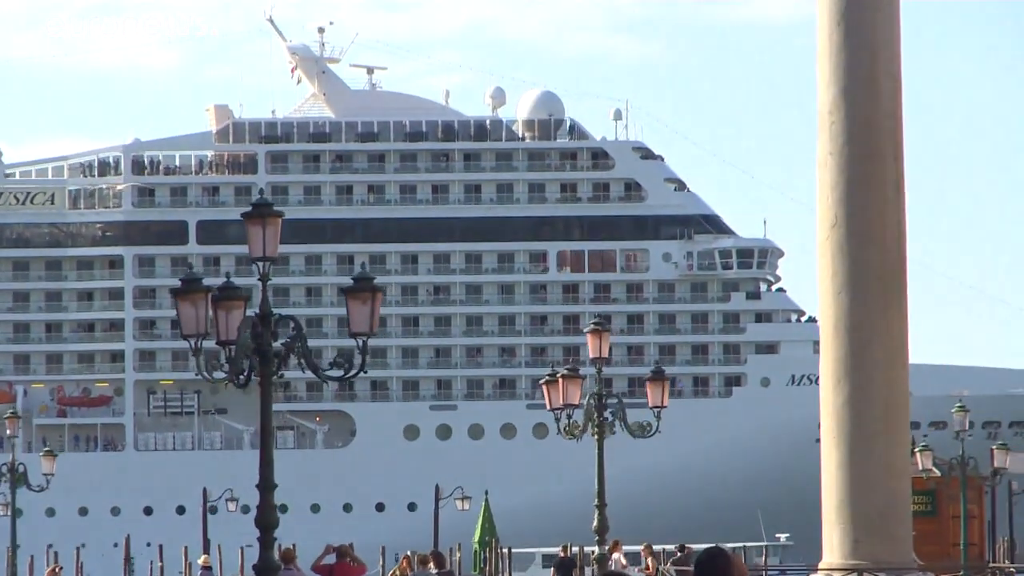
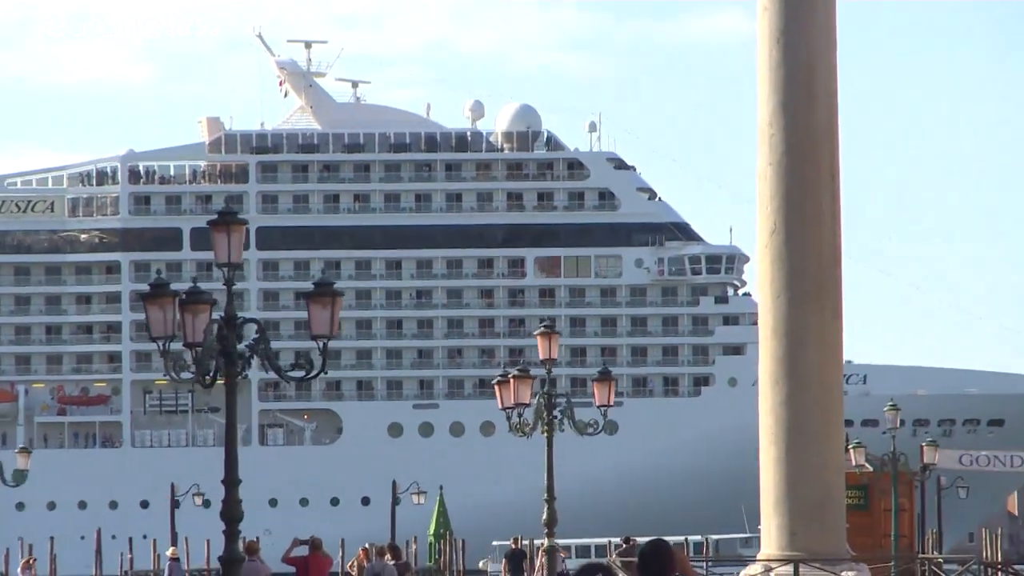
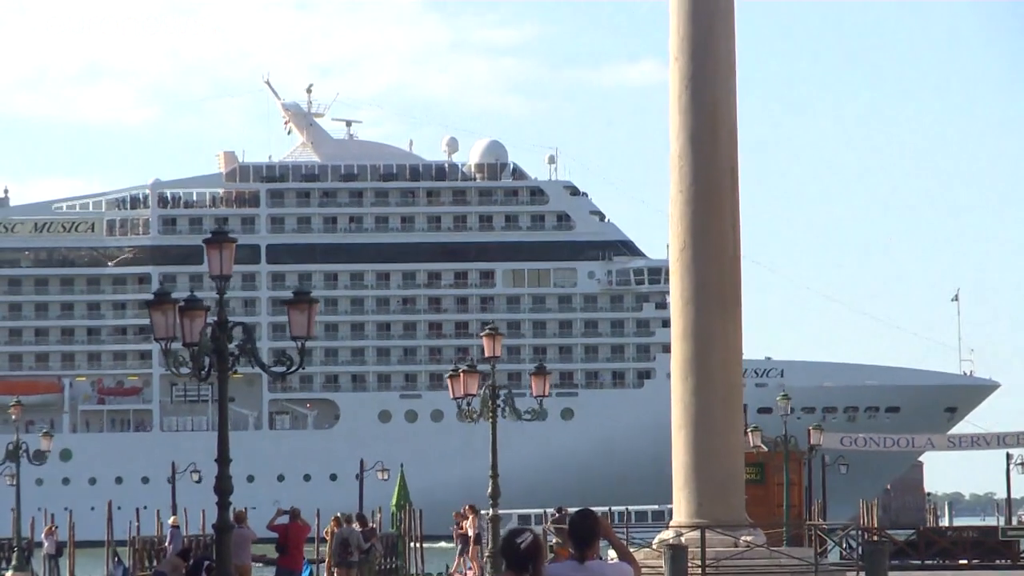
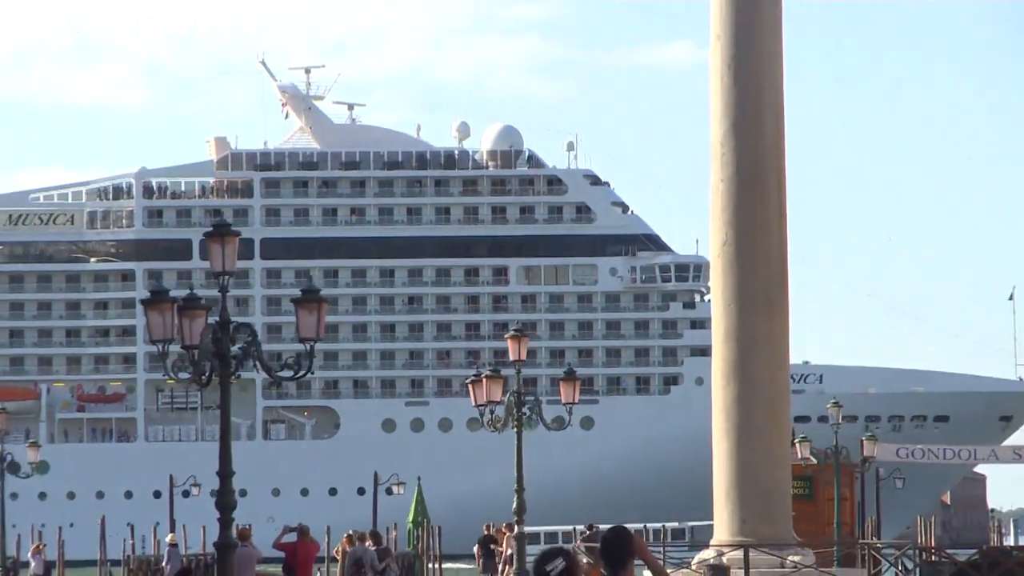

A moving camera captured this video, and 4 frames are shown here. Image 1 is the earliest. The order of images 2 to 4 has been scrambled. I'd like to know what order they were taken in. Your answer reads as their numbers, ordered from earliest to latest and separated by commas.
2, 4, 3
